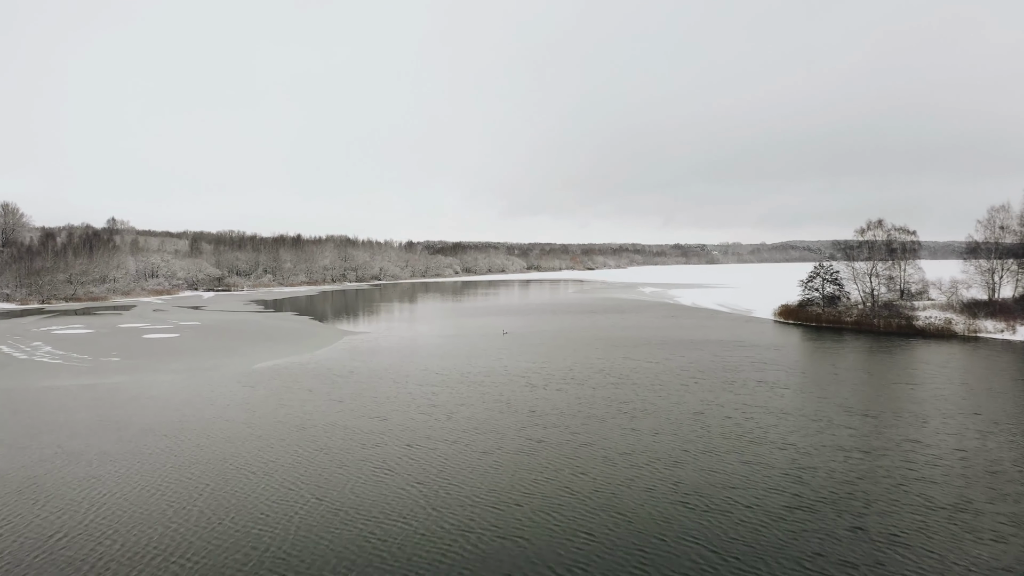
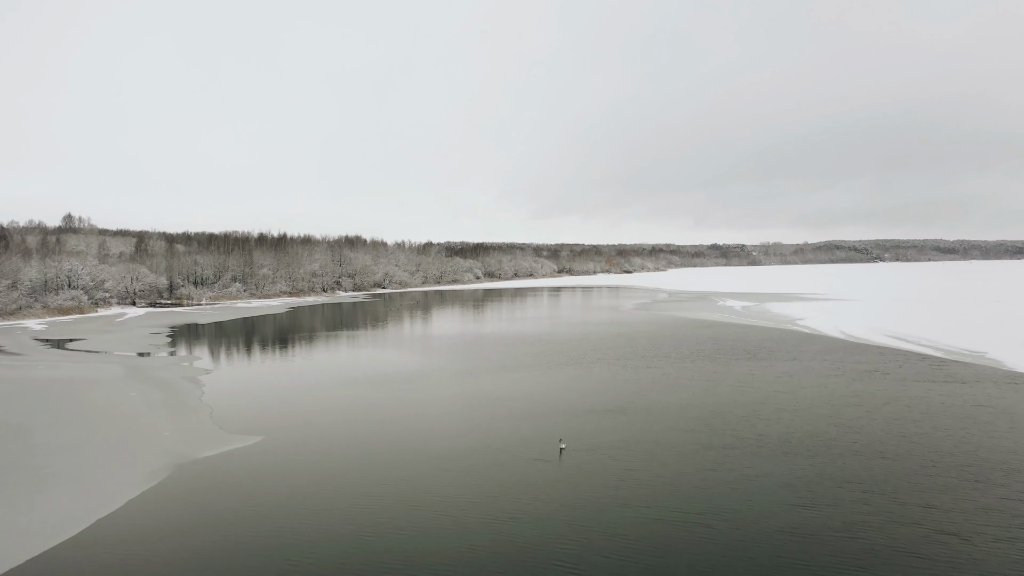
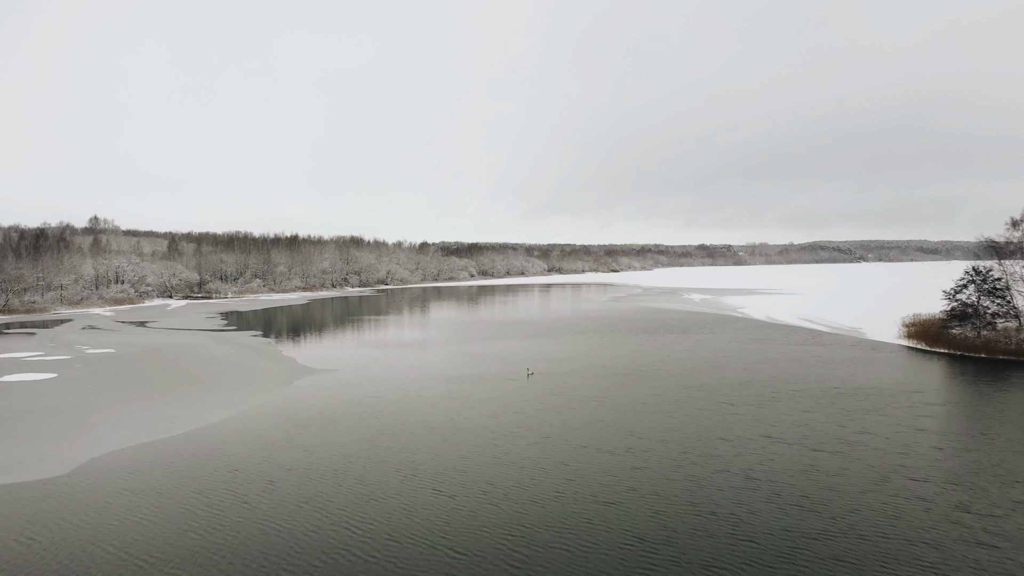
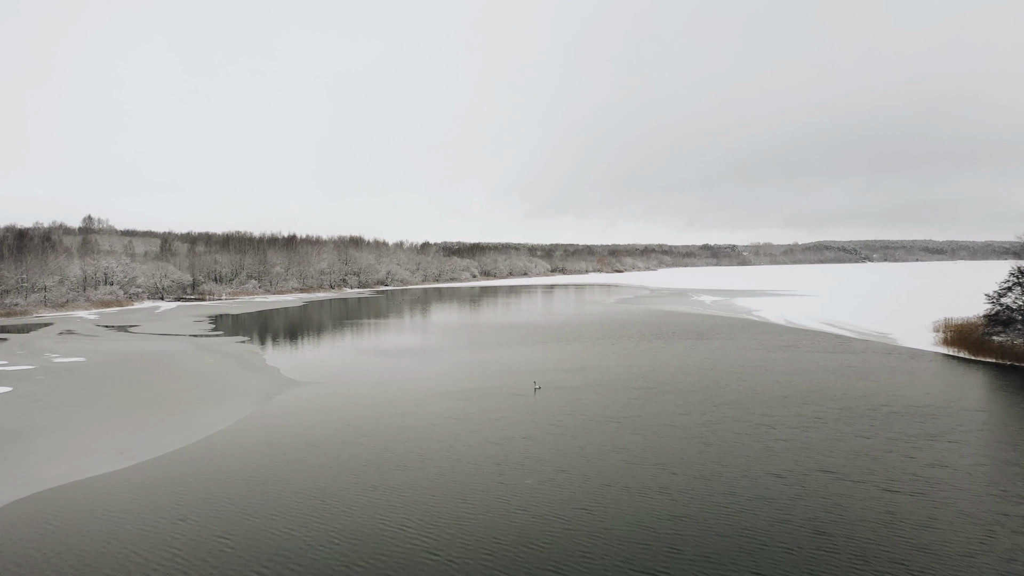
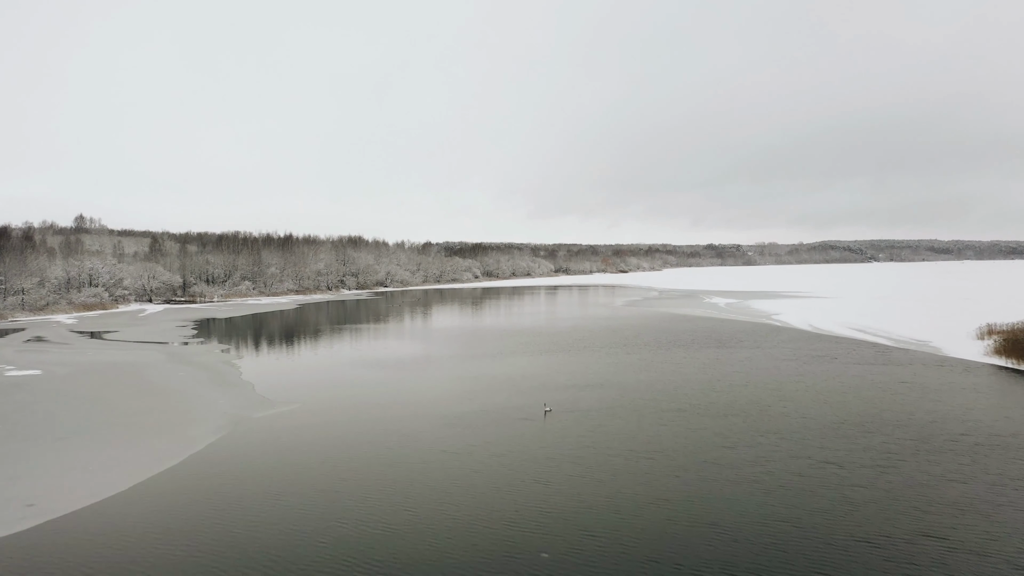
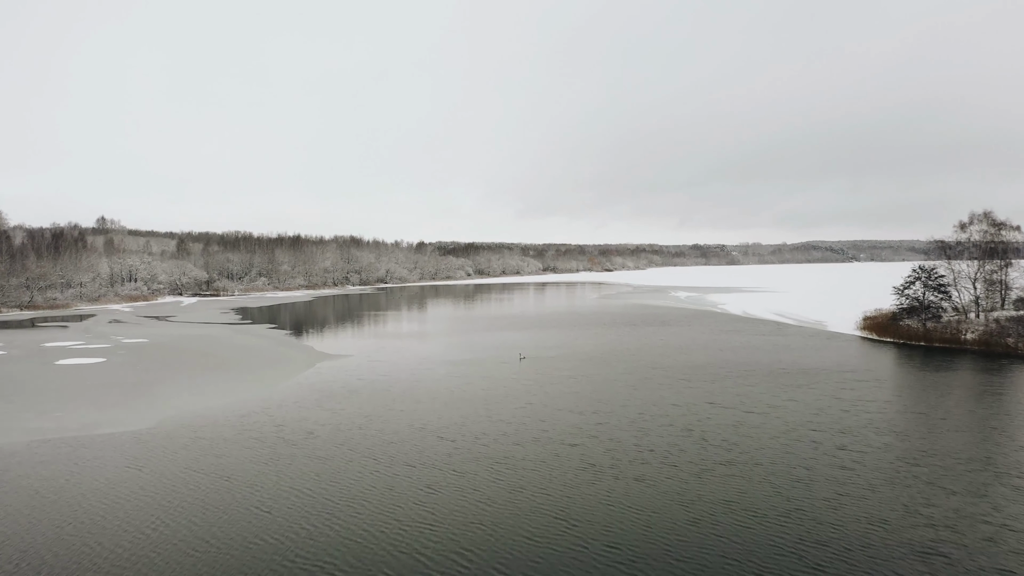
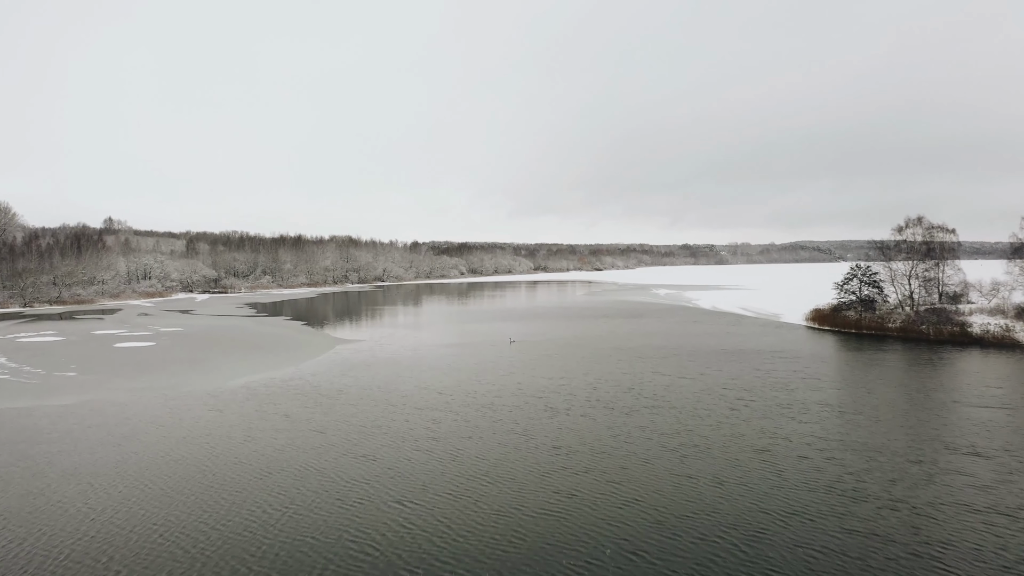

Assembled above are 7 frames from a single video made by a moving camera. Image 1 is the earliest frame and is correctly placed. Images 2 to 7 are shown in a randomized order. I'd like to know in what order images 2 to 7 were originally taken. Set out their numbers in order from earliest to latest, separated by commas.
7, 6, 3, 4, 5, 2
